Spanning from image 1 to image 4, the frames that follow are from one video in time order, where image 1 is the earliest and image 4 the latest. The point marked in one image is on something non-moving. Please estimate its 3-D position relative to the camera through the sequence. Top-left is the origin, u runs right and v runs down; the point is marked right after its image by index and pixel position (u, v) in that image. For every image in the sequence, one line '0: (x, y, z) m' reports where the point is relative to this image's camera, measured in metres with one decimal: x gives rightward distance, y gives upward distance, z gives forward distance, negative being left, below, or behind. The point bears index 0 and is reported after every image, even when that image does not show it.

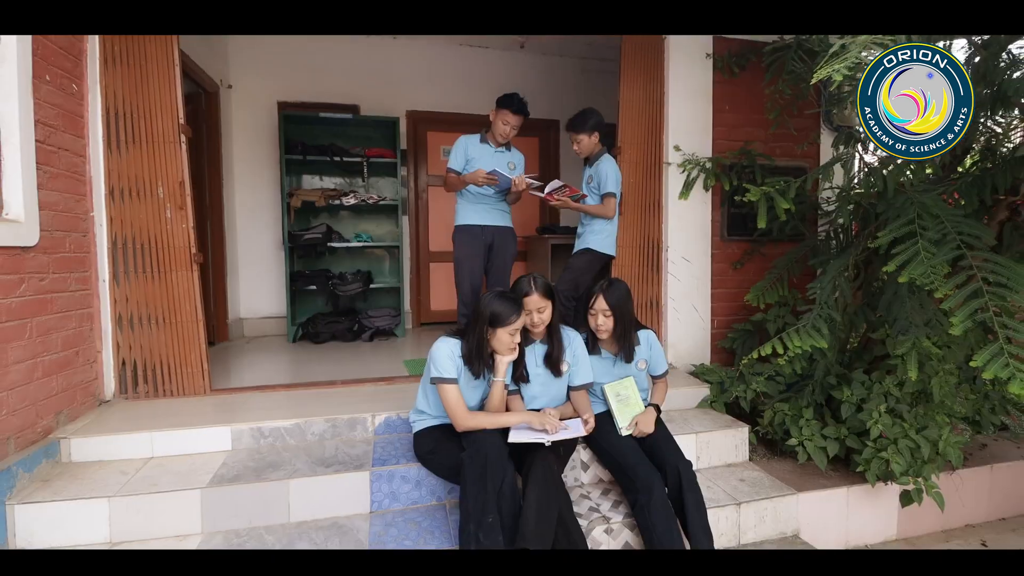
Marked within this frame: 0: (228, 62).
0: (-2.5, +2.0, +4.4) m
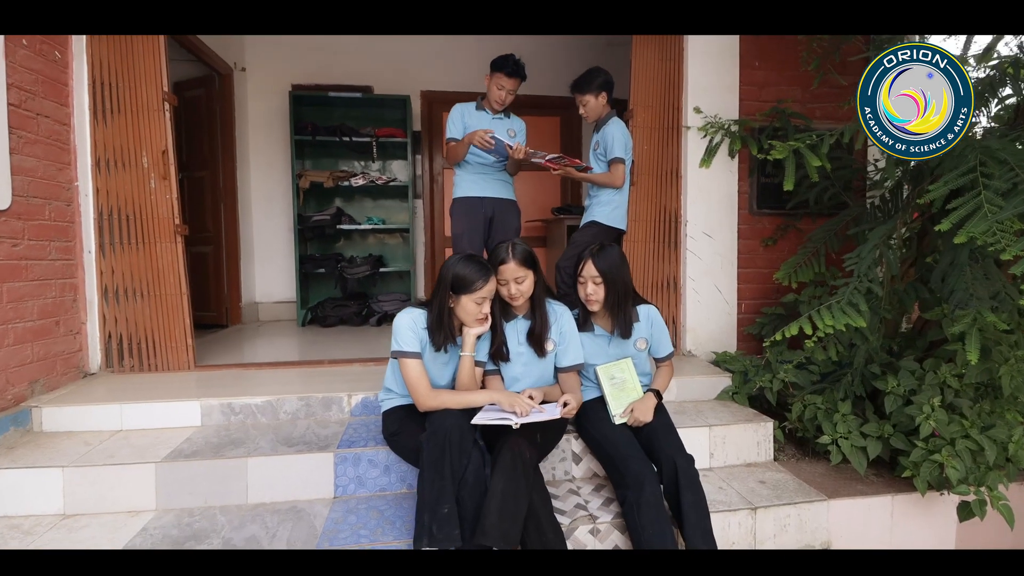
0: (-2.4, +2.2, +4.4) m
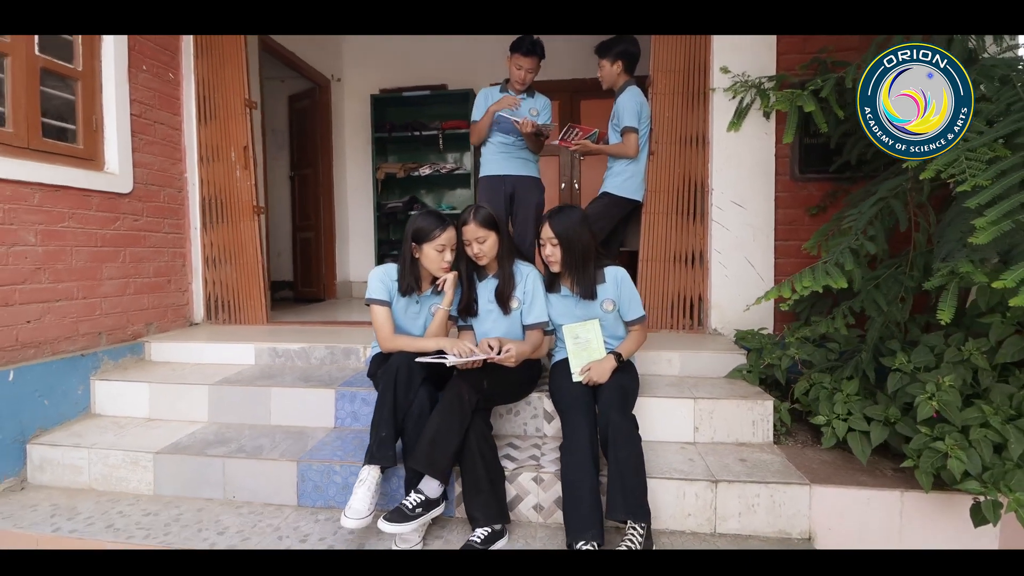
0: (-1.8, +2.4, +5.1) m
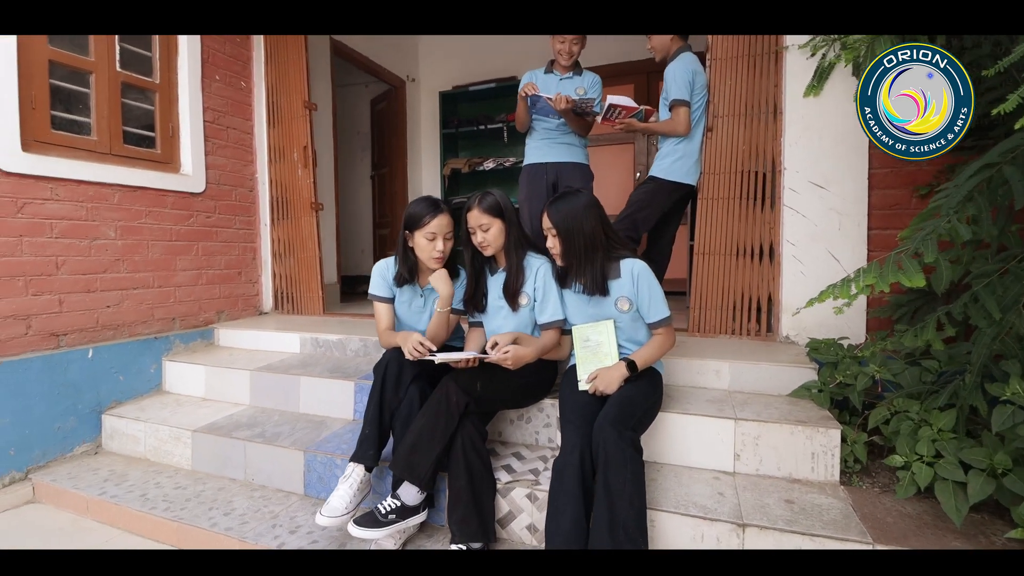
0: (-1.0, +2.4, +5.2) m
